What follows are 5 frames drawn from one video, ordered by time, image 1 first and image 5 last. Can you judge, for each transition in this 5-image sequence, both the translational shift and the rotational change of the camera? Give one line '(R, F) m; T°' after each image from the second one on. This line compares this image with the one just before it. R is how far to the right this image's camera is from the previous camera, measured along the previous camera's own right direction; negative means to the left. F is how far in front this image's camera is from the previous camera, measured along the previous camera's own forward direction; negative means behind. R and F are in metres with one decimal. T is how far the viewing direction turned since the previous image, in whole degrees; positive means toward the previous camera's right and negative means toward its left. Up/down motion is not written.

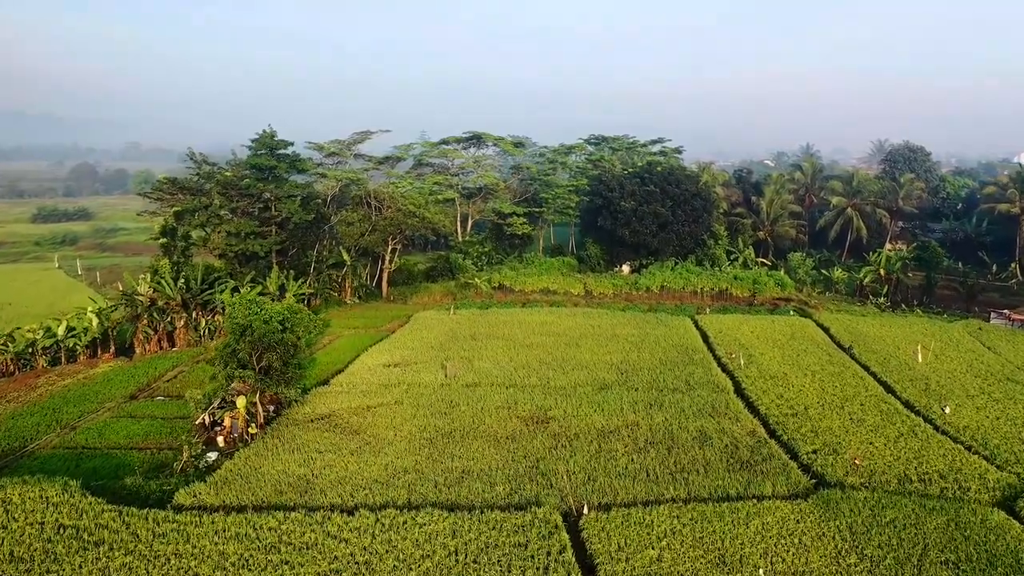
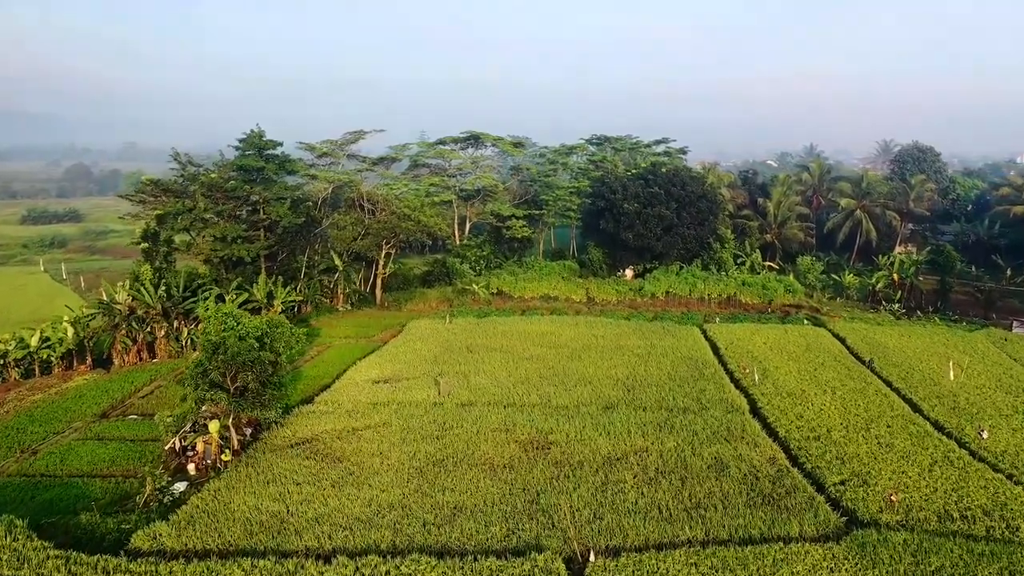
(0.0, +1.0) m; 0°
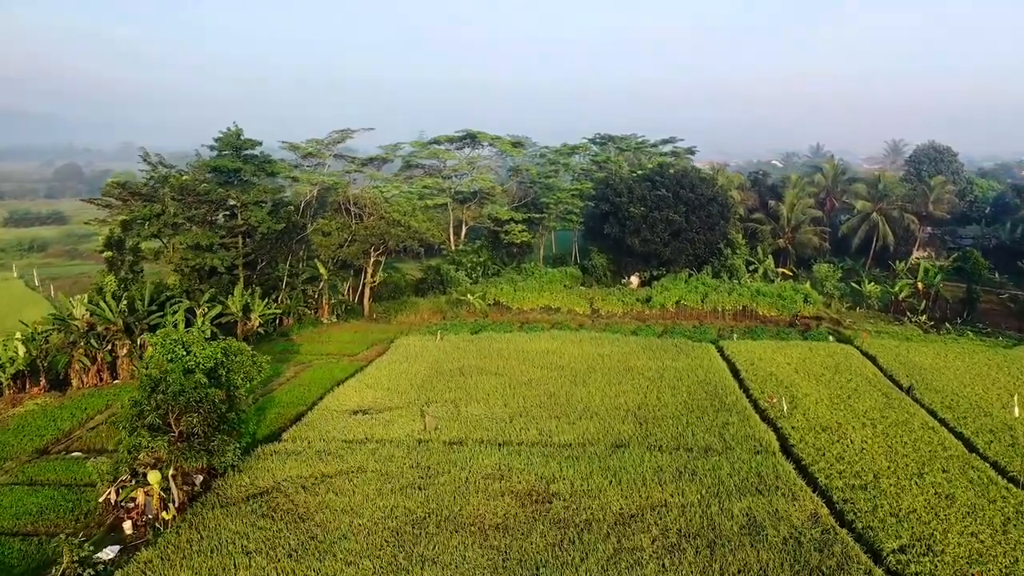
(+0.1, +1.7) m; 0°
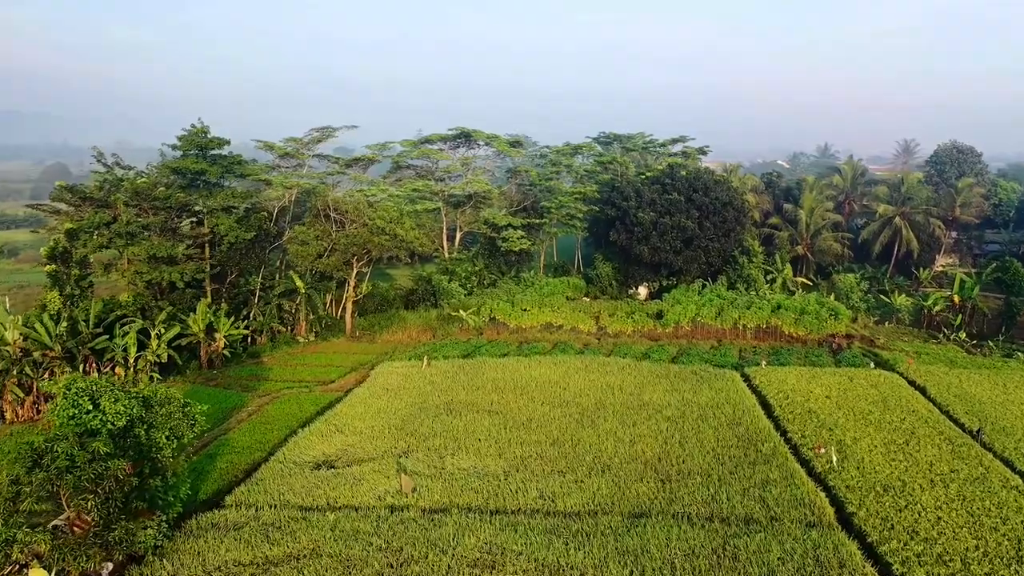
(+0.1, +2.1) m; 0°
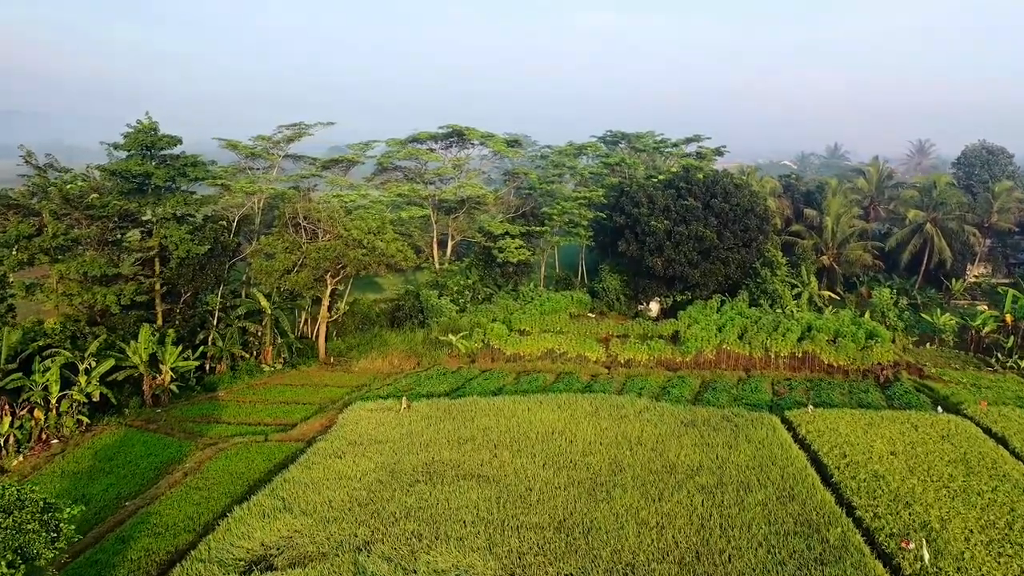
(+0.1, +2.5) m; 0°
